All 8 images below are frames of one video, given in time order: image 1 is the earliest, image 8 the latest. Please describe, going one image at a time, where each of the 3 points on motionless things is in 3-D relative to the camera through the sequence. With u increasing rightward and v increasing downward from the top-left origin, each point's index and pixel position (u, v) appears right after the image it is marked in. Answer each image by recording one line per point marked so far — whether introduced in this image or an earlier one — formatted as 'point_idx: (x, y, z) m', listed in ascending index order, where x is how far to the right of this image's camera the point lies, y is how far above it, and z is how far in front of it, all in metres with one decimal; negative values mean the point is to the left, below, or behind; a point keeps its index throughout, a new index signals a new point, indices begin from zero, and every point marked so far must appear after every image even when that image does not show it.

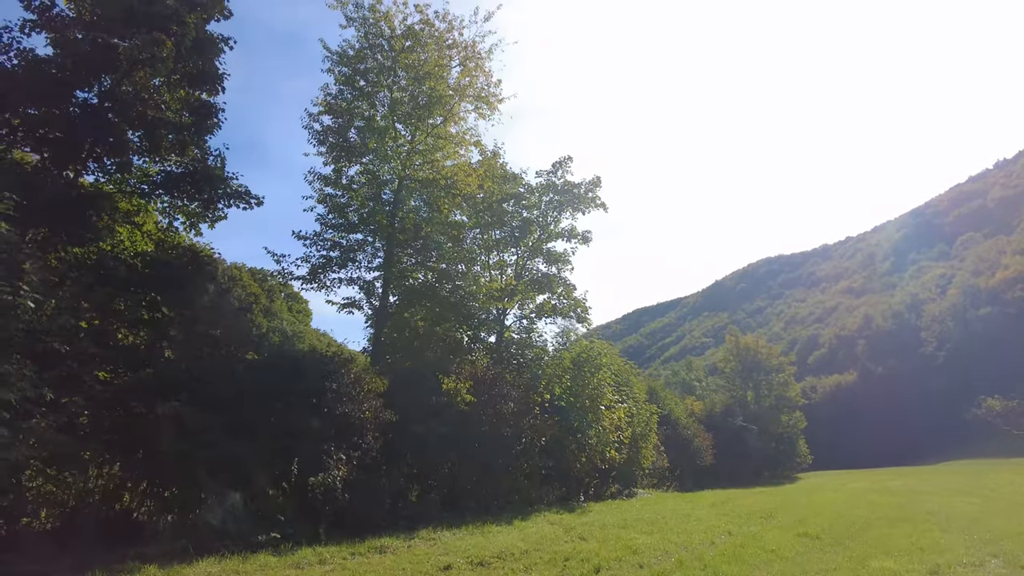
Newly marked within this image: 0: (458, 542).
0: (-1.3, -6.3, +14.6) m
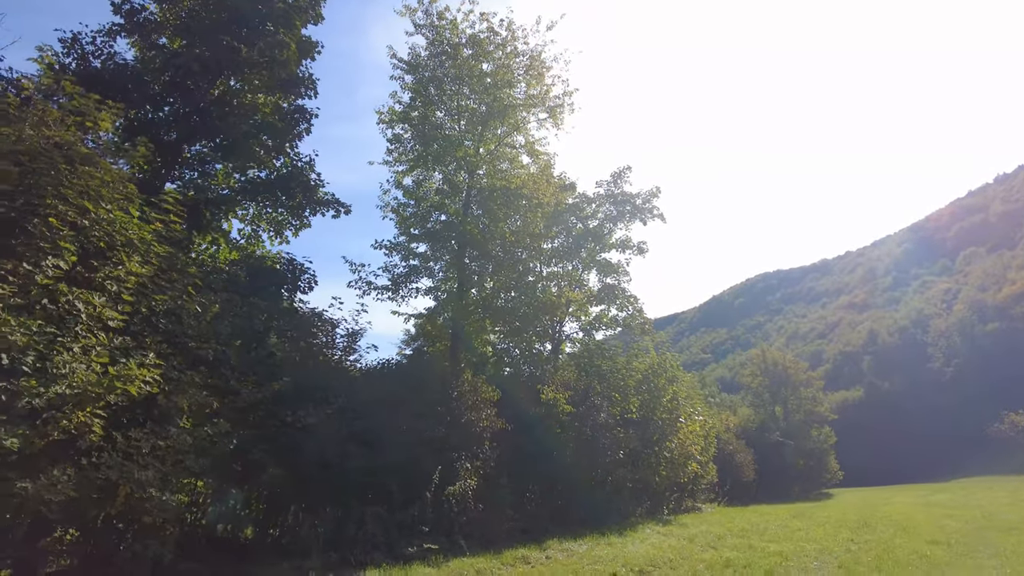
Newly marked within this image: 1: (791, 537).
0: (+2.0, -6.4, +14.3) m
1: (+7.8, -7.0, +16.6) m
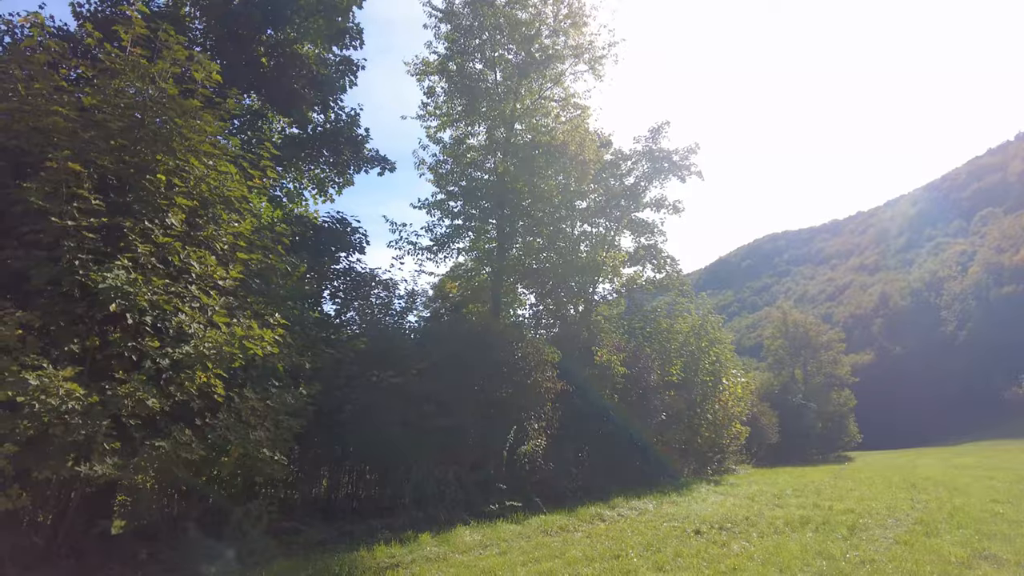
0: (+3.6, -5.4, +14.3) m
1: (+9.5, -5.8, +16.7) m
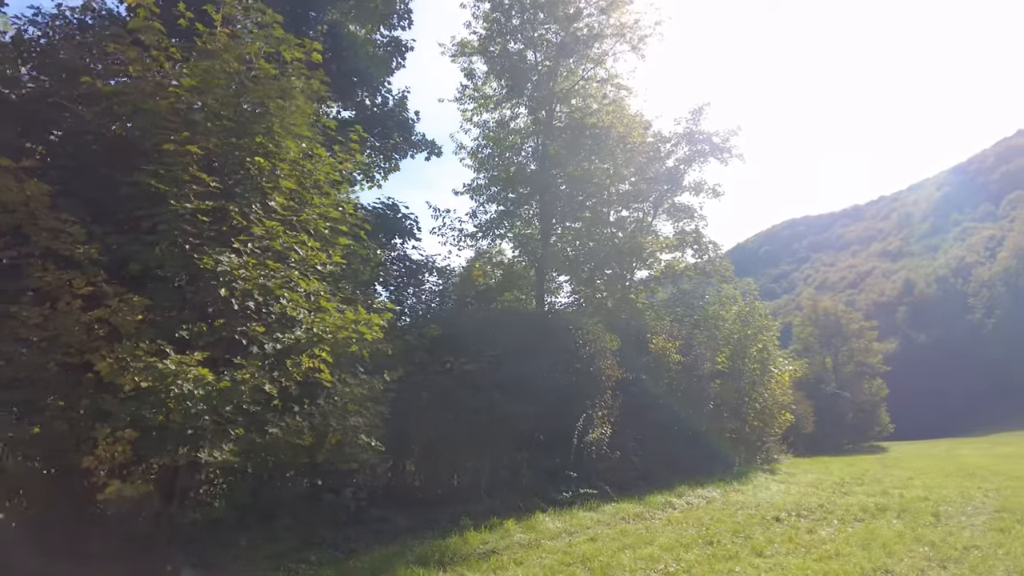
0: (+5.2, -5.0, +14.1) m
1: (+11.1, -5.4, +16.4) m
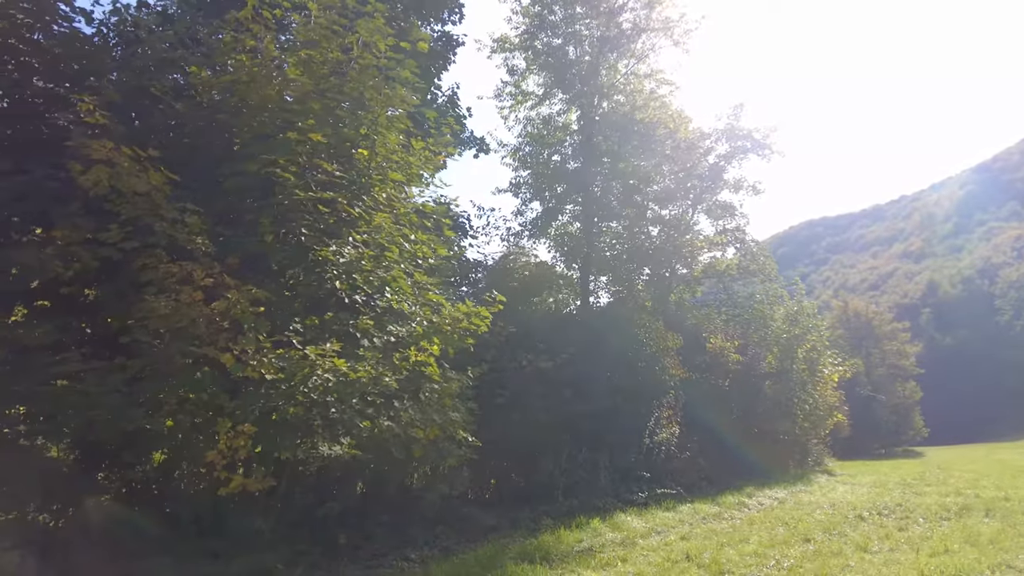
0: (+6.7, -4.9, +13.8) m
1: (+12.7, -5.3, +16.0) m
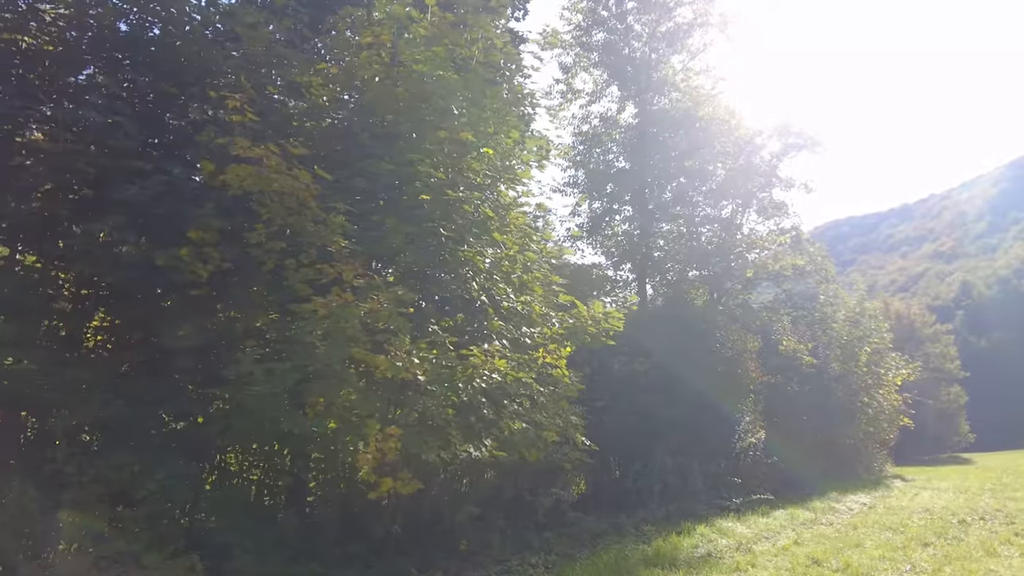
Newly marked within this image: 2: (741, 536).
0: (+8.5, -4.9, +13.4) m
1: (+14.6, -5.2, +15.4) m
2: (+3.7, -4.0, +9.7) m
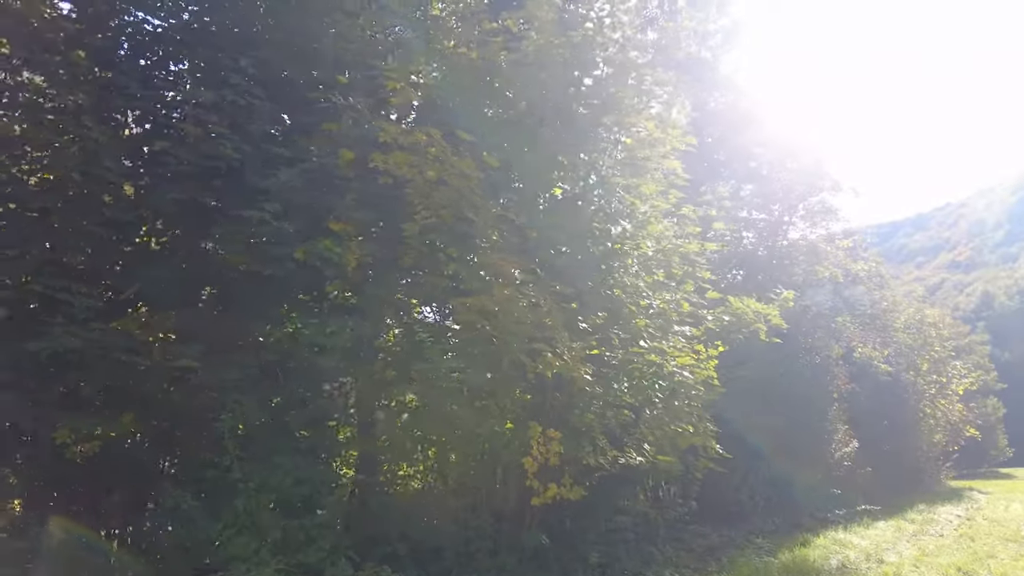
0: (+10.3, -4.9, +12.9) m
1: (+16.3, -5.3, +14.8) m
2: (+5.4, -4.0, +9.2) m
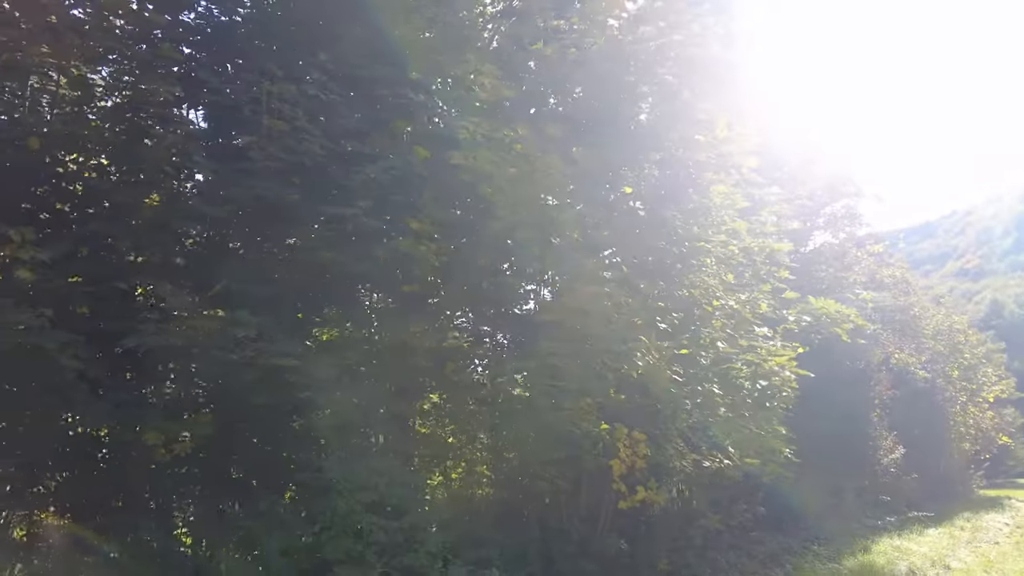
0: (+11.1, -5.0, +12.6) m
1: (+17.2, -5.4, +14.5) m
2: (+6.3, -4.1, +9.0) m
